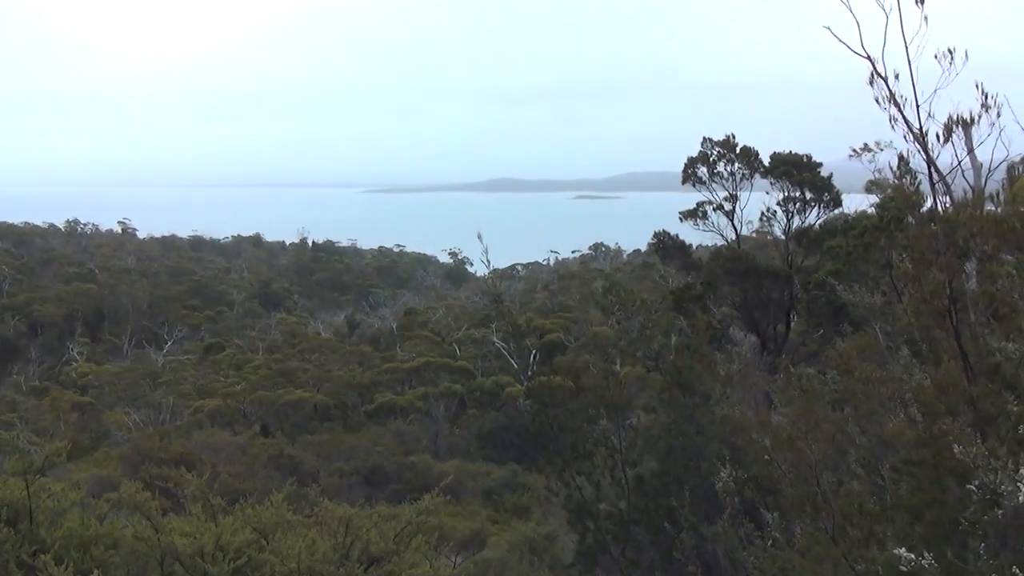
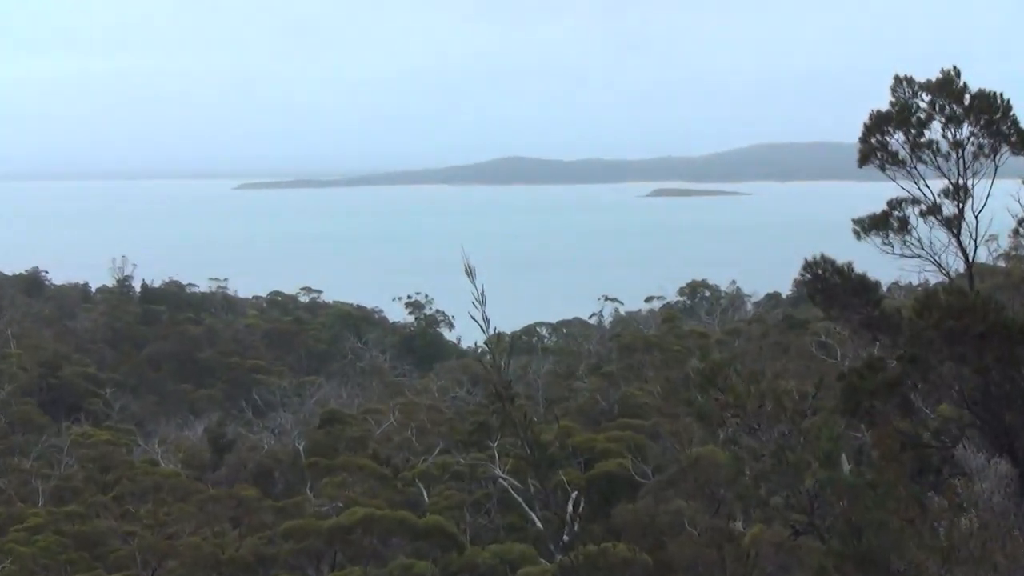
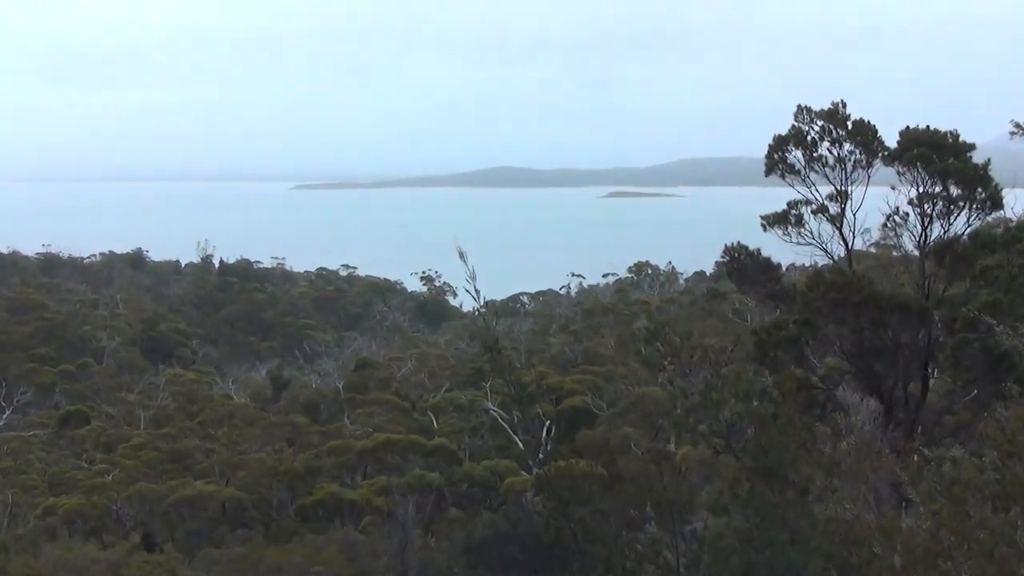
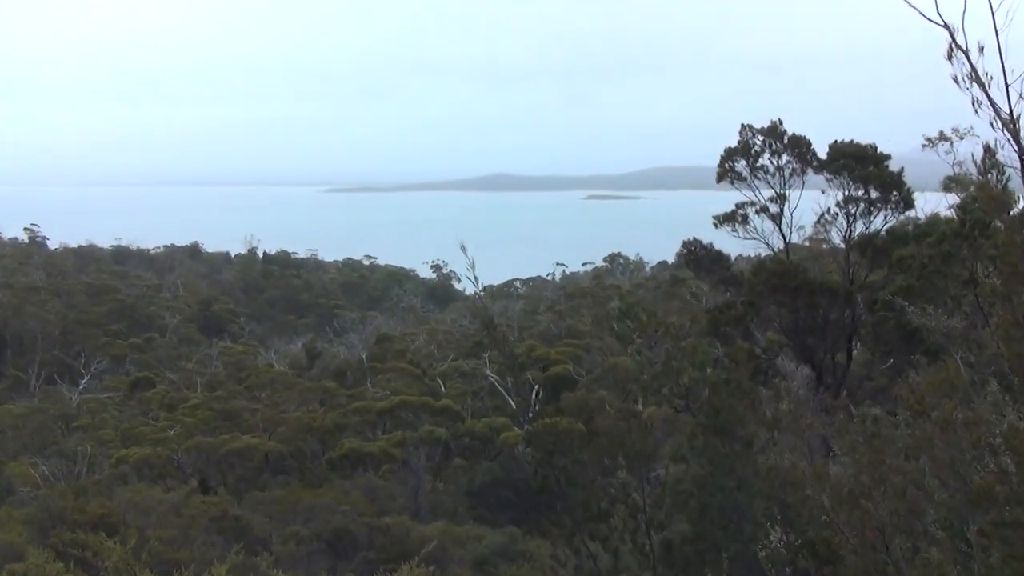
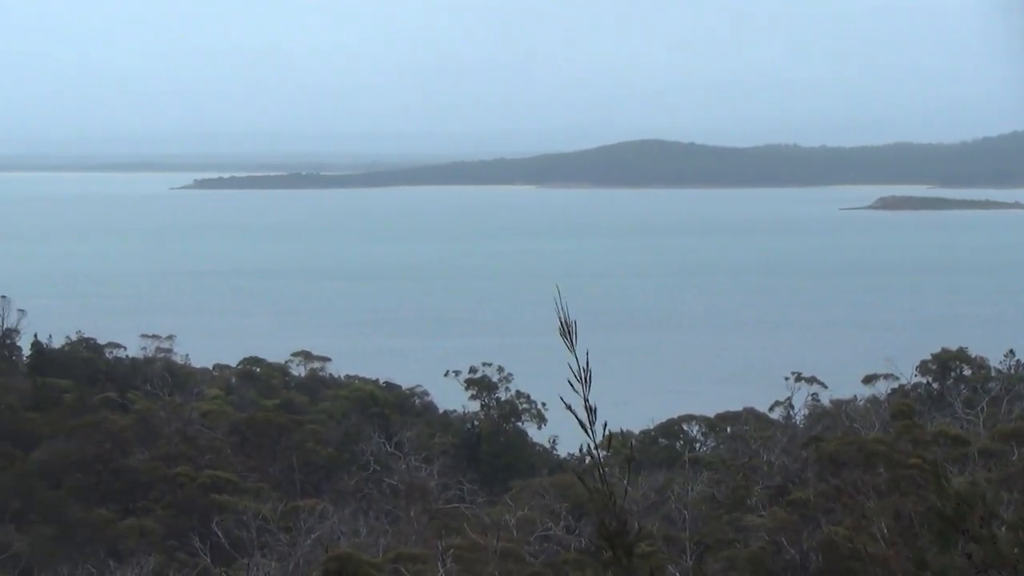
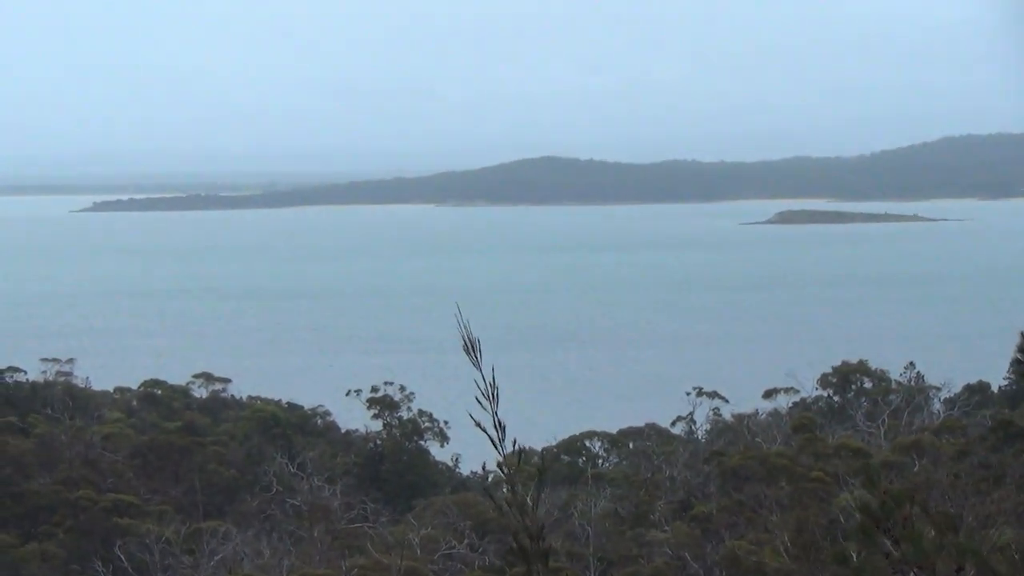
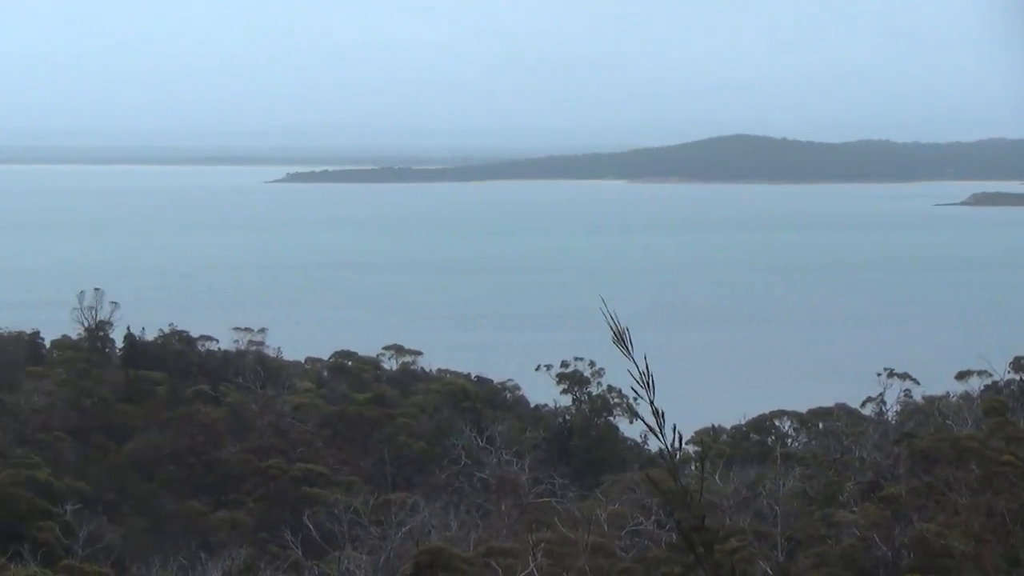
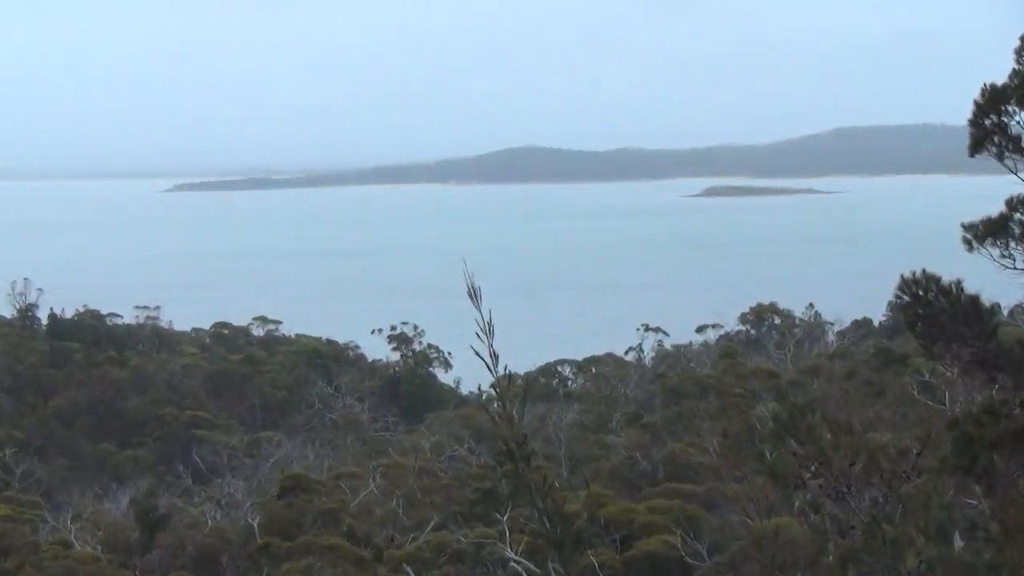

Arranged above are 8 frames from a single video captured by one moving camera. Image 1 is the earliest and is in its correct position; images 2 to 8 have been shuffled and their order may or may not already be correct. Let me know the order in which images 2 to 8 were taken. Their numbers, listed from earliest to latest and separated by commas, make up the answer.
4, 3, 2, 8, 6, 5, 7
